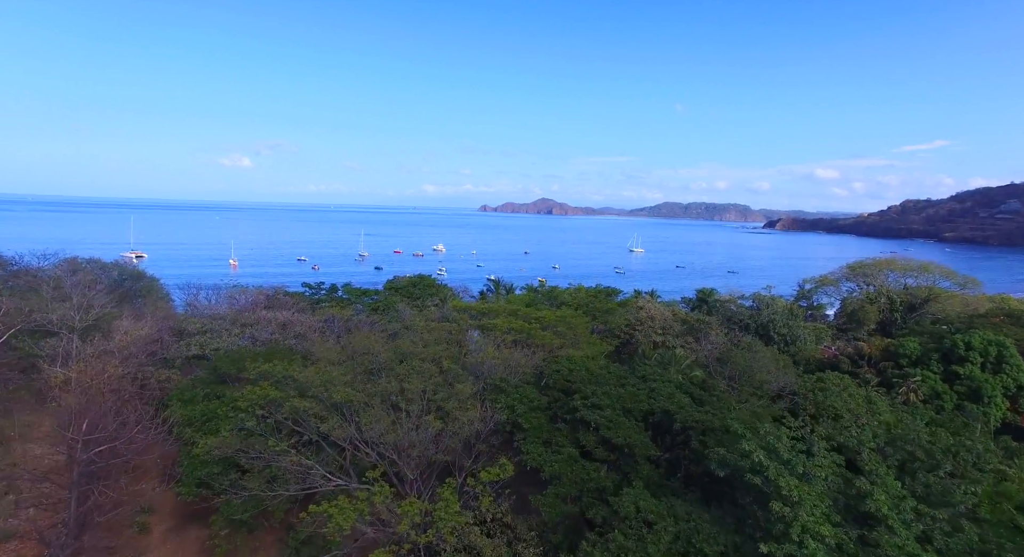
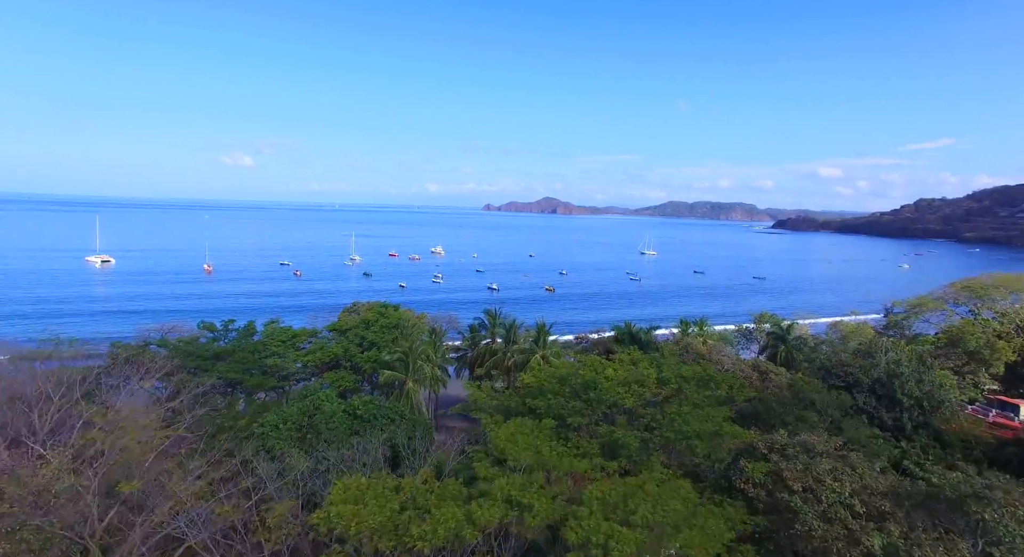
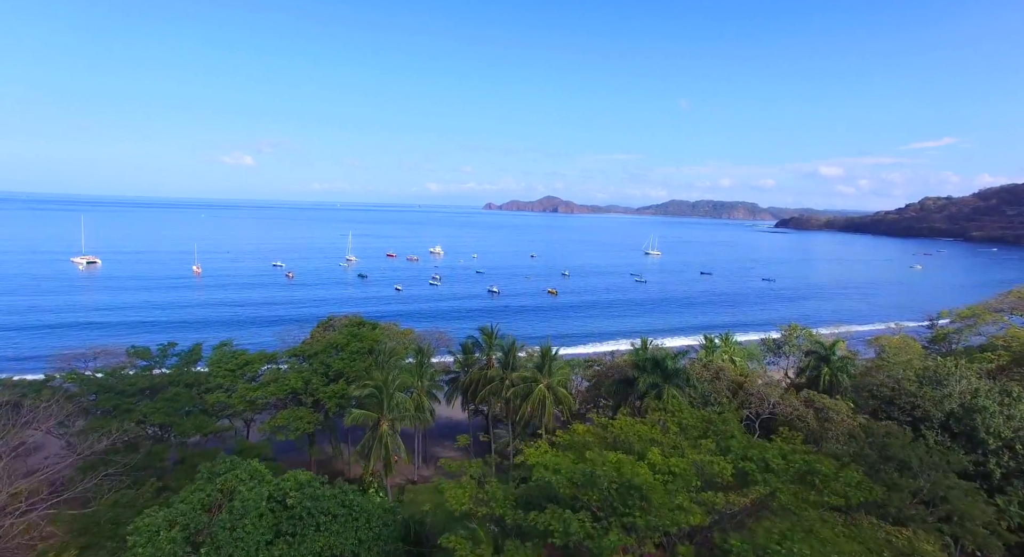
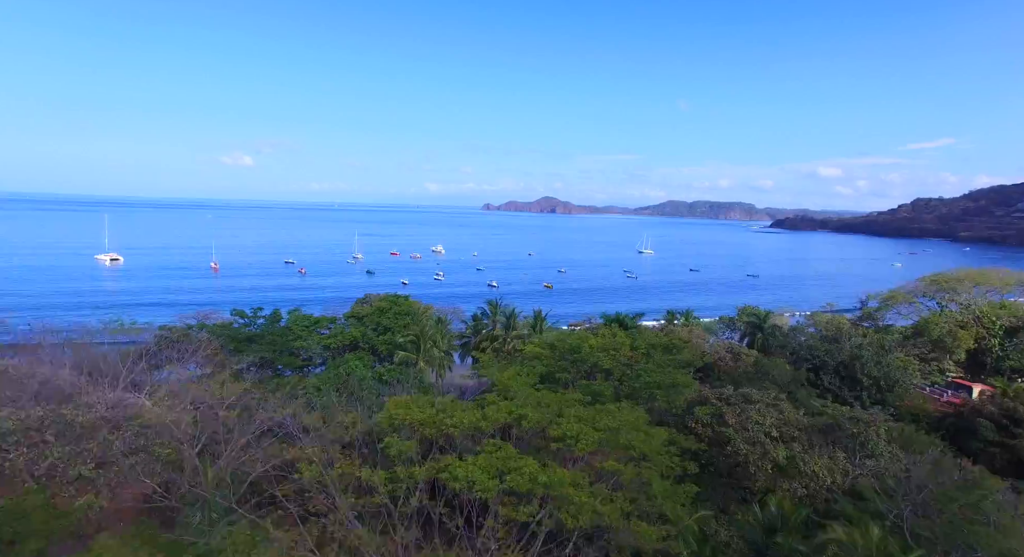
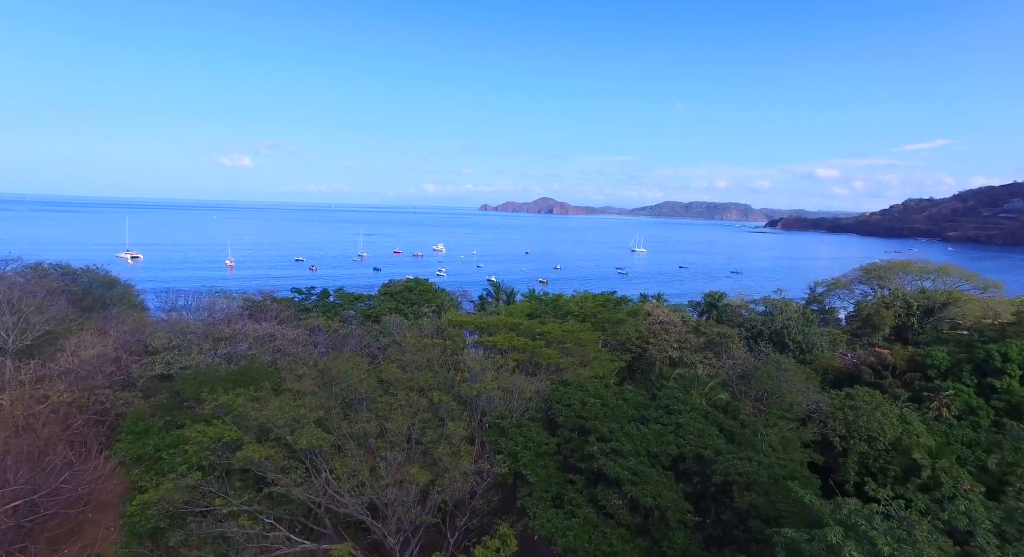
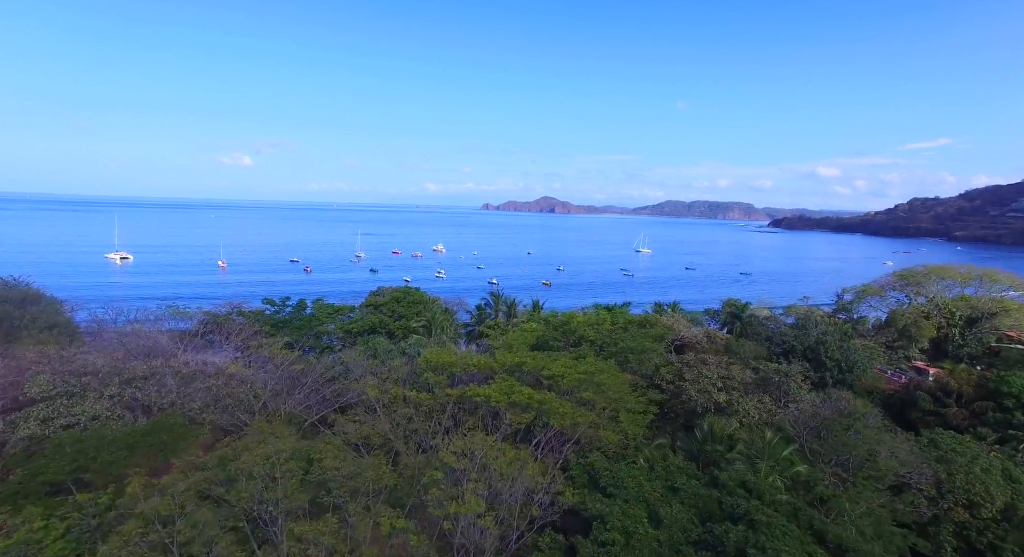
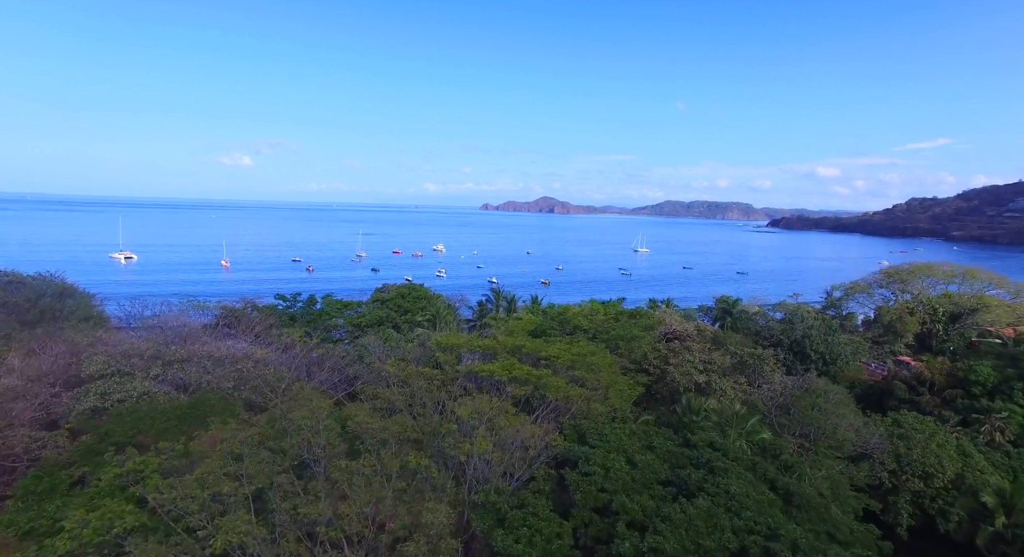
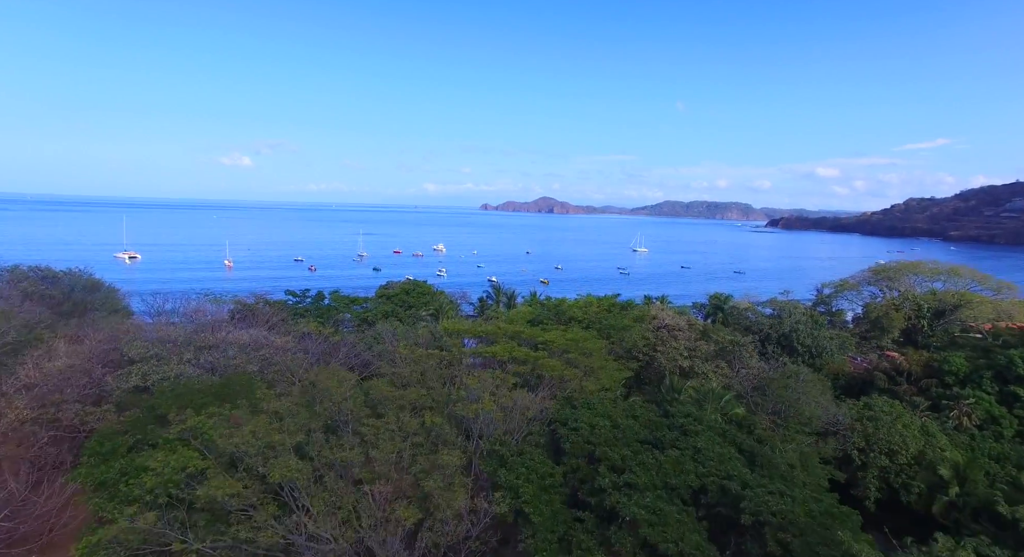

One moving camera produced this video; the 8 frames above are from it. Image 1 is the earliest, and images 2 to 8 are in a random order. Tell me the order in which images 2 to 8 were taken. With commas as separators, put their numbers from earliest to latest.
5, 8, 7, 6, 4, 2, 3
